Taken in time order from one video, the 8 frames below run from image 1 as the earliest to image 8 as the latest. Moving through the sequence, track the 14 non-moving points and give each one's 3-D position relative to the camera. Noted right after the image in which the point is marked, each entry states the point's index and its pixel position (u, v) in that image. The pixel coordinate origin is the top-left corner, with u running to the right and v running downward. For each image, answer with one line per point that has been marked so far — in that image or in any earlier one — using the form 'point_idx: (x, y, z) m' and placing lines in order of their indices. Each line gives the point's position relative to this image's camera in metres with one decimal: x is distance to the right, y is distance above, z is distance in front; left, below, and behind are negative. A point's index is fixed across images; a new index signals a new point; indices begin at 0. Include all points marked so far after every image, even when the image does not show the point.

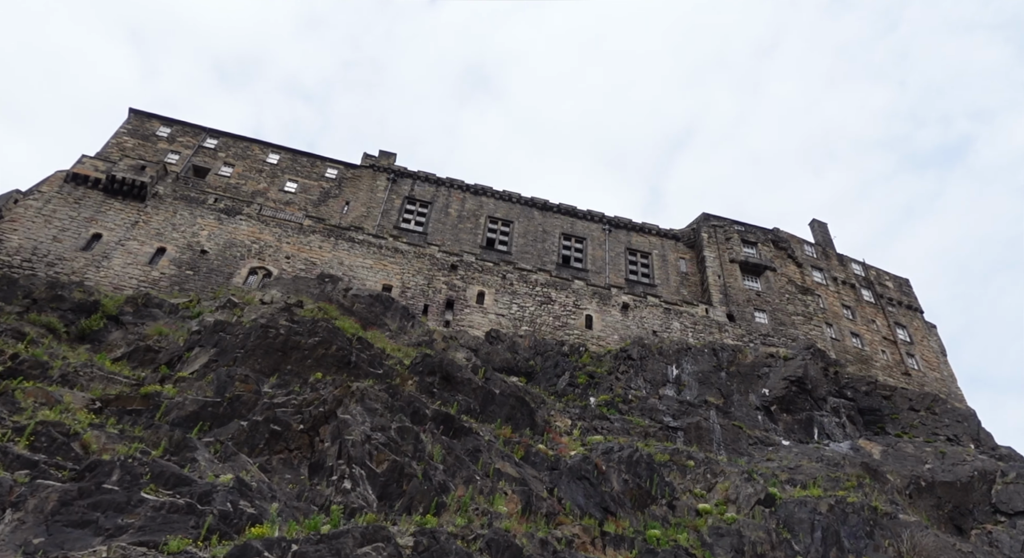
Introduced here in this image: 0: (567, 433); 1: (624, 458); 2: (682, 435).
0: (+1.2, -3.4, +14.3) m
1: (+2.3, -3.7, +13.4) m
2: (+4.5, -4.2, +17.7) m
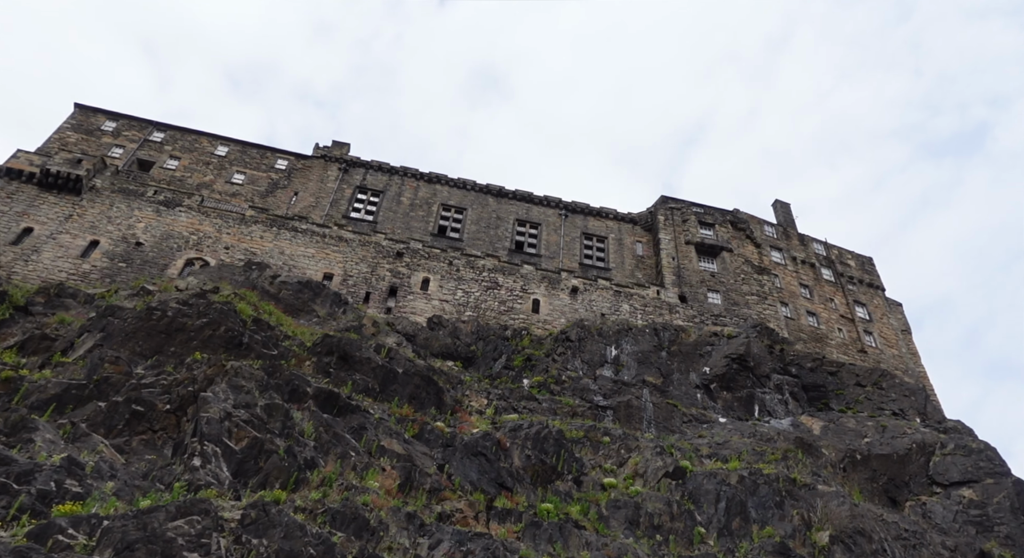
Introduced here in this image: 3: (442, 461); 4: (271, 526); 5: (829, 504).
0: (-0.7, -2.8, +13.9) m
1: (+0.4, -3.1, +13.1) m
2: (+2.6, -3.6, +17.4) m
3: (-1.2, -3.1, +11.1) m
4: (-2.6, -2.7, +7.1) m
5: (+6.4, -4.7, +13.7) m
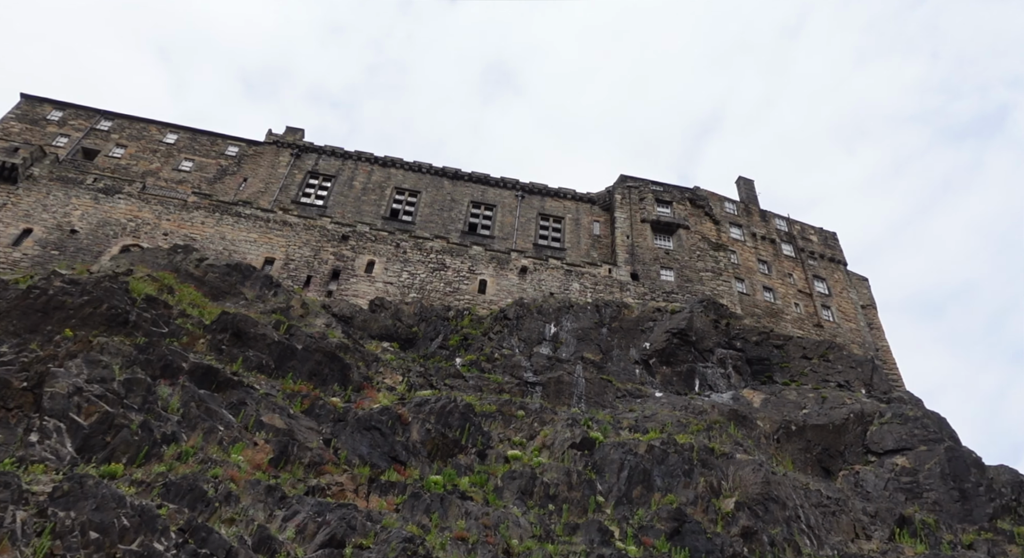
0: (-2.6, -2.3, +13.6) m
1: (-1.5, -2.5, +12.8) m
2: (+0.7, -2.9, +17.2) m
3: (-3.0, -2.6, +10.8) m
4: (-4.4, -2.3, +6.8) m
5: (+4.6, -4.0, +13.5) m
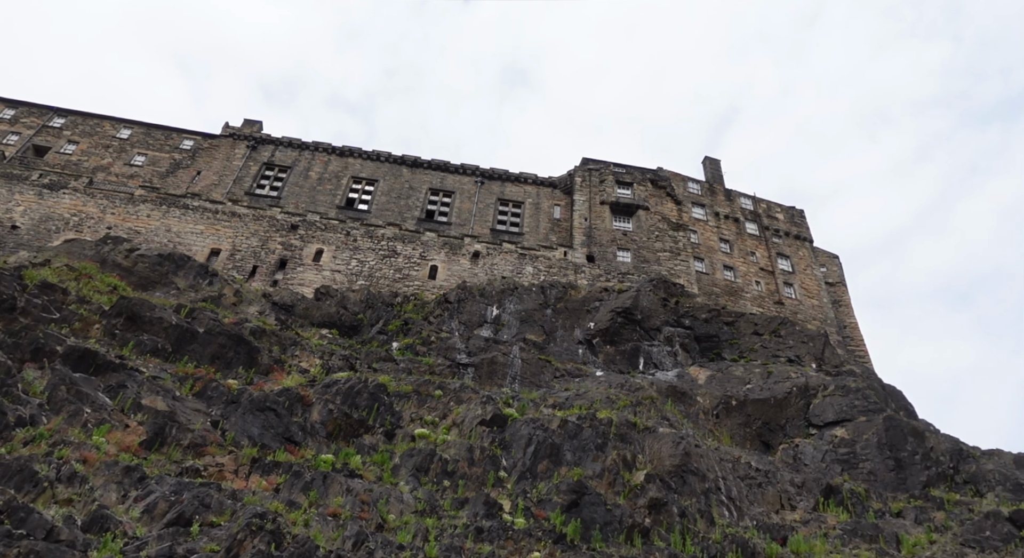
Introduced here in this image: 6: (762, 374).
0: (-4.3, -1.9, +13.4) m
1: (-3.2, -2.1, +12.5) m
2: (-1.0, -2.4, +16.9) m
3: (-4.7, -2.2, +10.6) m
4: (-6.1, -2.0, +6.5) m
5: (+2.9, -3.4, +13.2) m
6: (+7.5, -2.9, +19.6) m
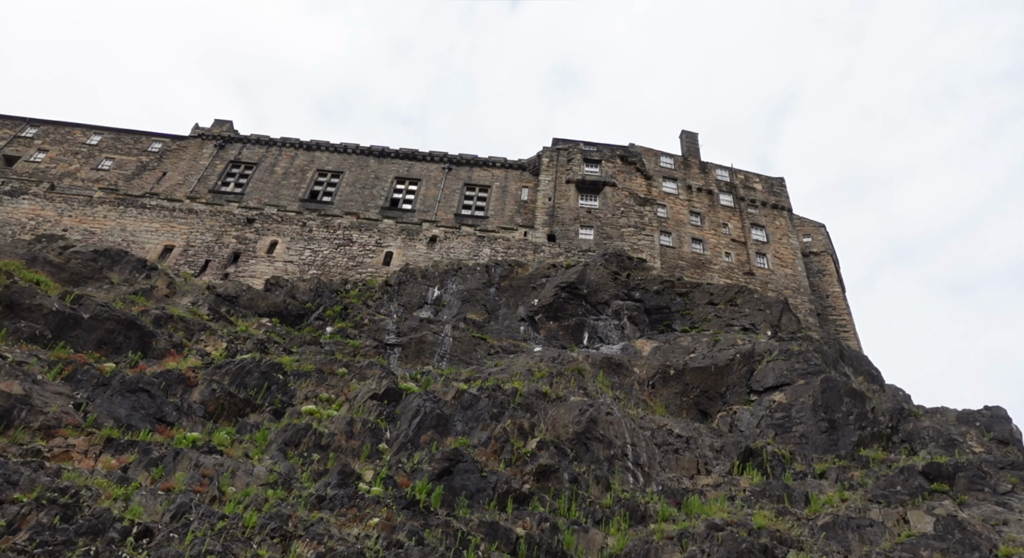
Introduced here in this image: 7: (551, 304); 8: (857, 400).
0: (-6.3, -1.5, +13.3) m
1: (-5.2, -1.7, +12.4) m
2: (-2.9, -1.8, +16.7) m
3: (-6.8, -1.9, +10.5) m
4: (-8.4, -1.8, +6.5) m
5: (+0.9, -2.7, +12.9) m
6: (+5.8, -1.9, +19.1) m
7: (+1.2, -0.8, +19.9) m
8: (+8.1, -2.8, +15.4) m
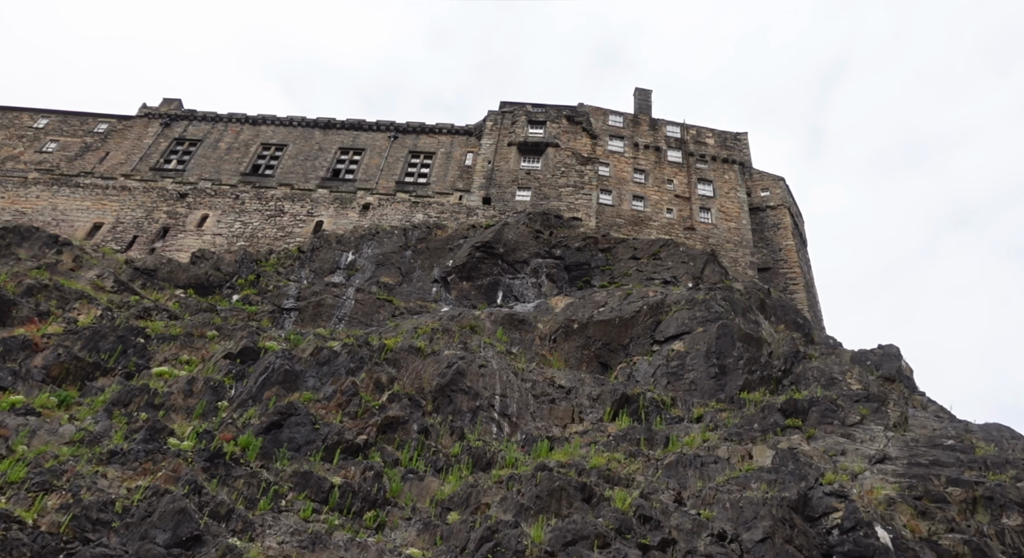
0: (-9.0, -0.9, +13.2) m
1: (-7.9, -1.1, +12.3) m
2: (-5.5, -0.9, +16.6) m
3: (-9.5, -1.4, +10.4) m
4: (-11.1, -1.5, +6.4) m
5: (-1.7, -1.8, +12.7) m
6: (+3.2, -0.5, +18.8) m
7: (-1.4, +0.4, +19.6) m
8: (+5.6, -1.5, +15.1) m
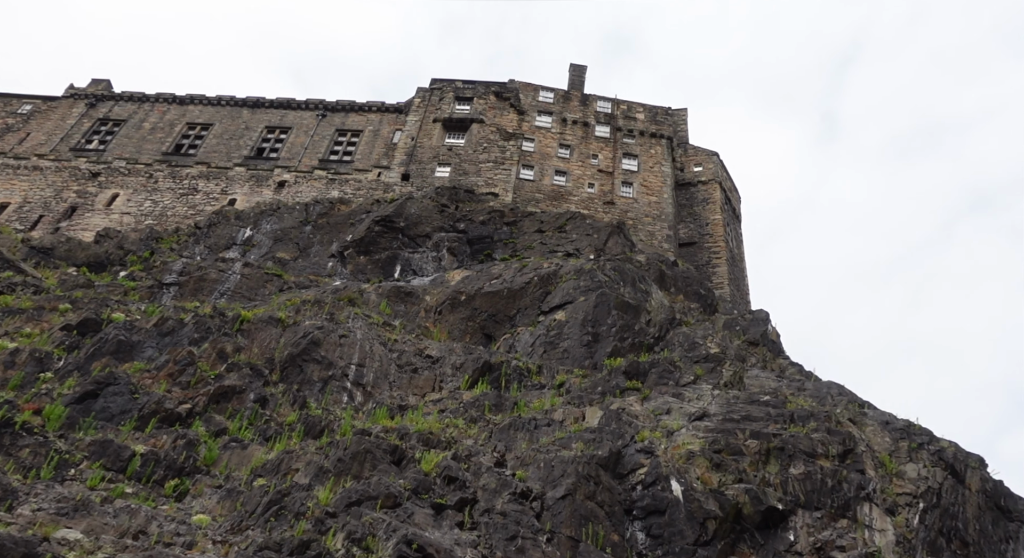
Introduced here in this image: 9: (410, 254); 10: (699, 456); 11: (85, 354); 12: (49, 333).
0: (-11.8, -0.4, +12.8) m
1: (-10.7, -0.6, +11.9) m
2: (-8.4, -0.3, +16.2) m
3: (-12.2, -1.0, +10.0) m
4: (-13.7, -1.1, +6.0) m
5: (-4.5, -1.2, +12.5) m
6: (+0.2, +0.3, +18.7) m
7: (-4.4, +1.2, +19.4) m
8: (+2.7, -0.8, +15.1) m
9: (-3.0, +0.8, +19.4) m
10: (+2.5, -2.4, +8.7) m
11: (-7.2, -1.3, +11.0) m
12: (-8.3, -1.0, +11.7) m
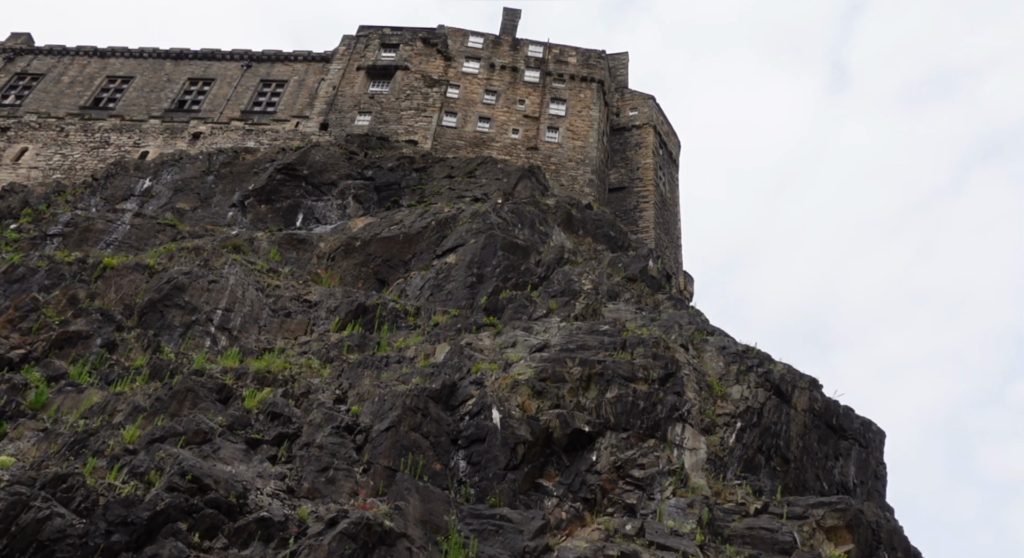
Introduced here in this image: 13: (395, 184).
0: (-14.3, +0.5, +12.2) m
1: (-13.1, +0.3, +11.4) m
2: (-11.0, +0.9, +15.8) m
3: (-14.6, -0.3, +9.5) m
4: (-16.0, -0.7, +5.4) m
5: (-7.0, -0.1, +12.2) m
6: (-2.5, +1.8, +18.4) m
7: (-7.1, +2.6, +18.9) m
8: (+0.2, +0.6, +15.0) m
9: (-5.7, +2.3, +19.0) m
10: (+0.2, -1.4, +8.7) m
11: (-9.6, -0.4, +10.6) m
12: (-10.8, -0.1, +11.3) m
13: (-3.4, +2.9, +20.2) m
